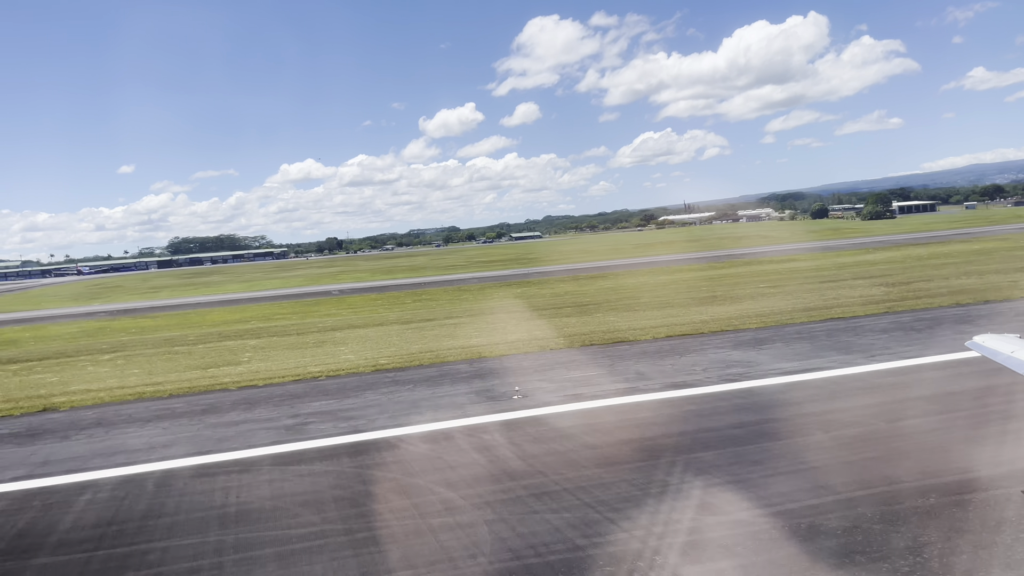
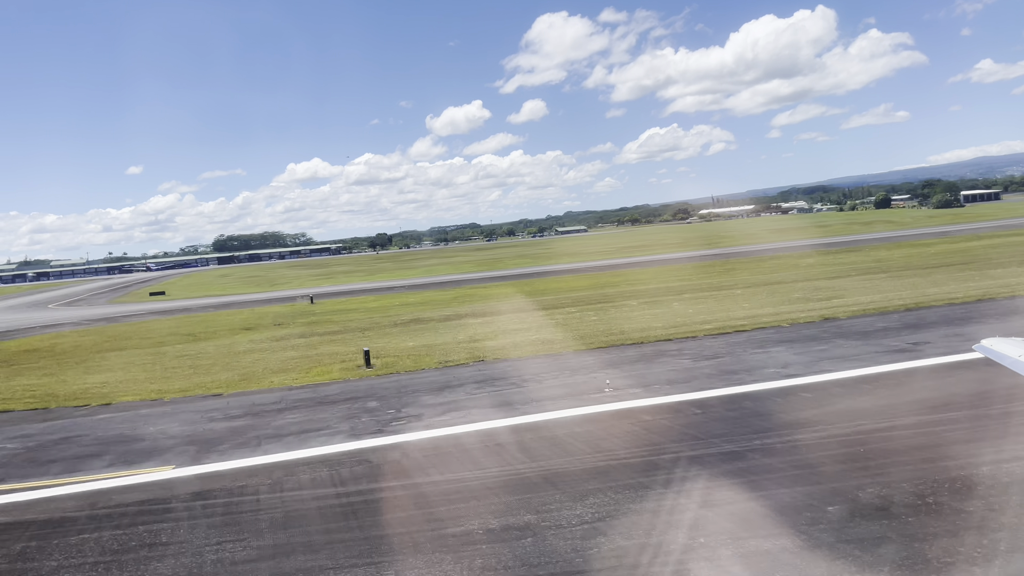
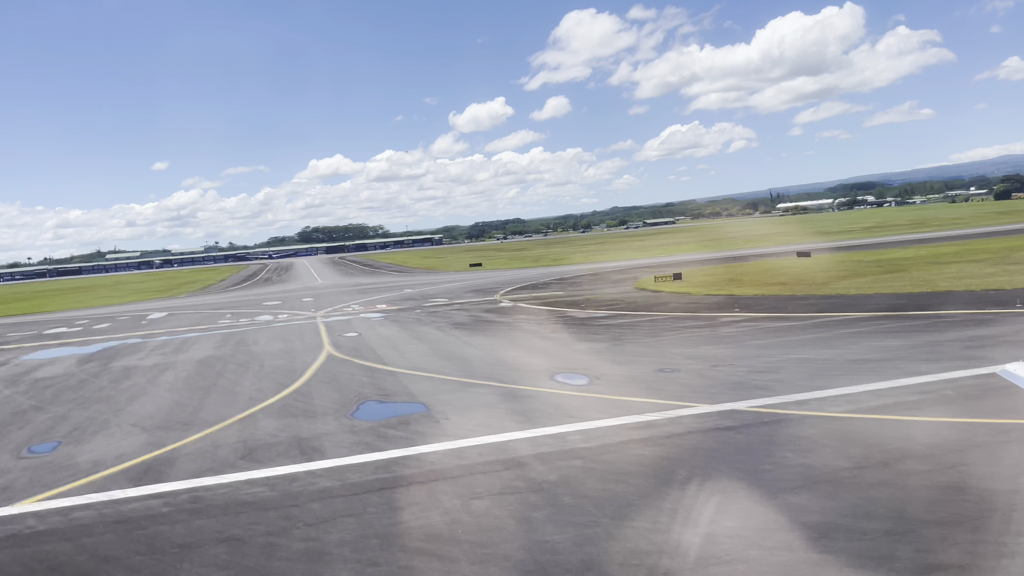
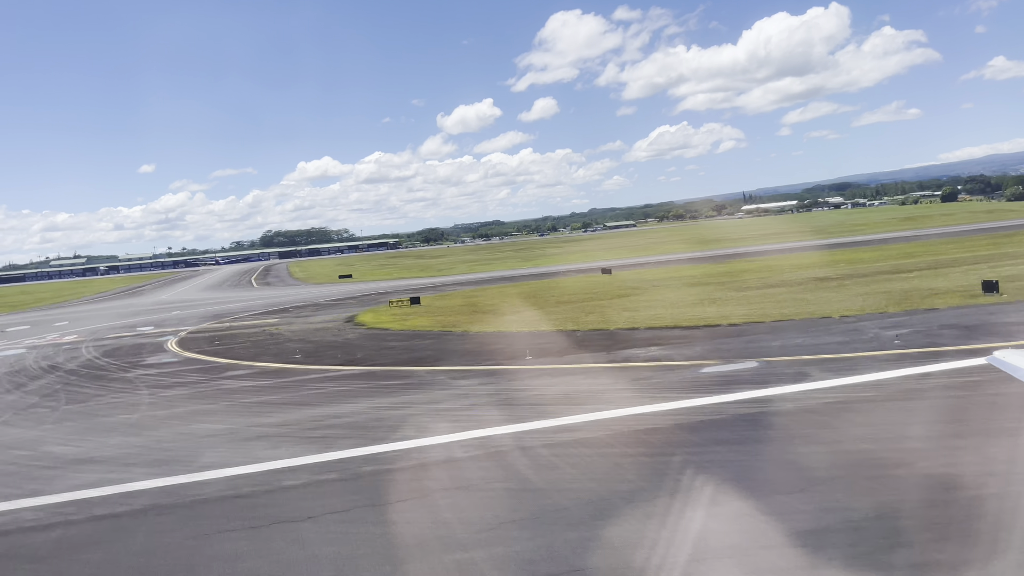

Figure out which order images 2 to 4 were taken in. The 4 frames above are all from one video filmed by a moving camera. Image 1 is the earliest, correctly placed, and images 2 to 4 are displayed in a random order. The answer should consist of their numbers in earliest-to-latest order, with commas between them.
2, 4, 3
